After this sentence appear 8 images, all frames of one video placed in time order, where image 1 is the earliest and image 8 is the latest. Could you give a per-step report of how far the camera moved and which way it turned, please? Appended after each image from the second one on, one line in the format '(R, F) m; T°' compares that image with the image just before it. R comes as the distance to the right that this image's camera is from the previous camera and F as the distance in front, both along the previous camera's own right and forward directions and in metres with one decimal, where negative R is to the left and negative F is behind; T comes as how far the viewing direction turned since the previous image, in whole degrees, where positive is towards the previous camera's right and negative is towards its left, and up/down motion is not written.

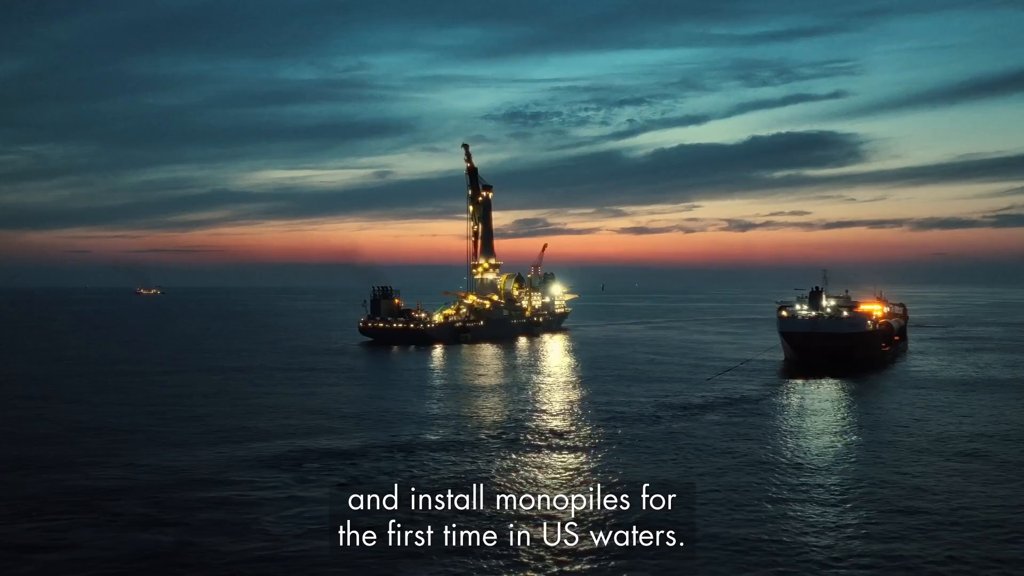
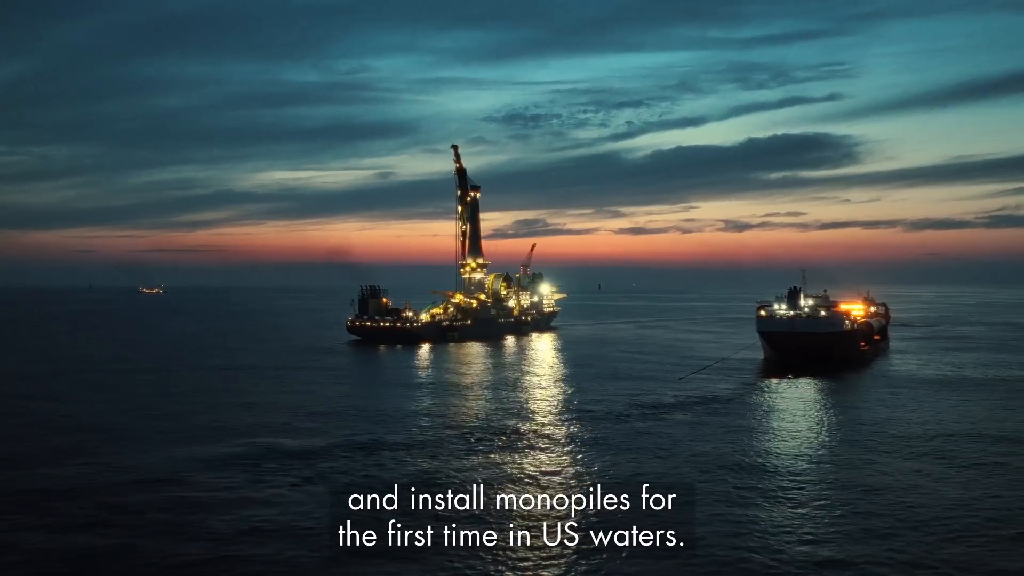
(+1.2, +0.1) m; +1°
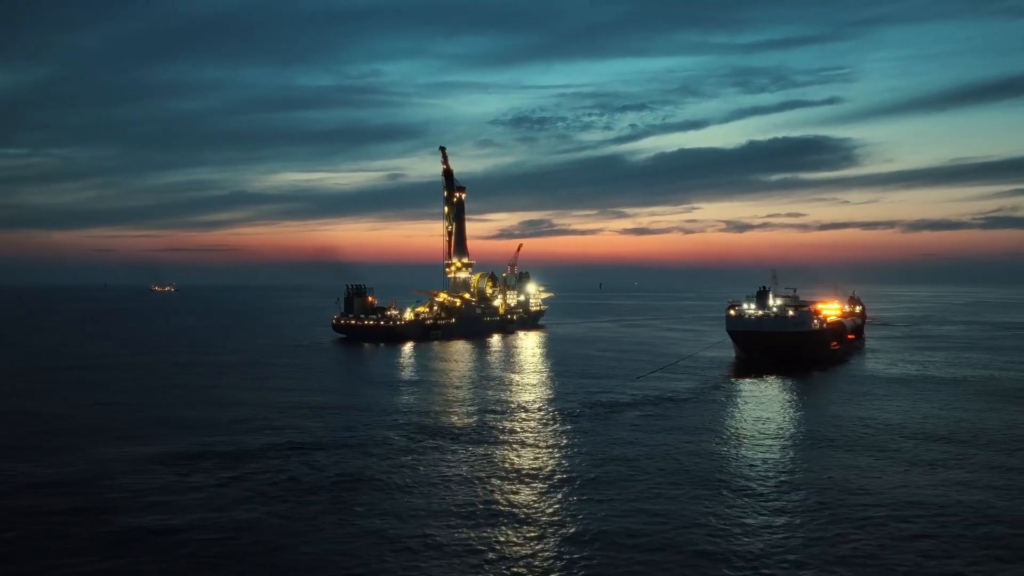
(+2.1, +0.1) m; +1°
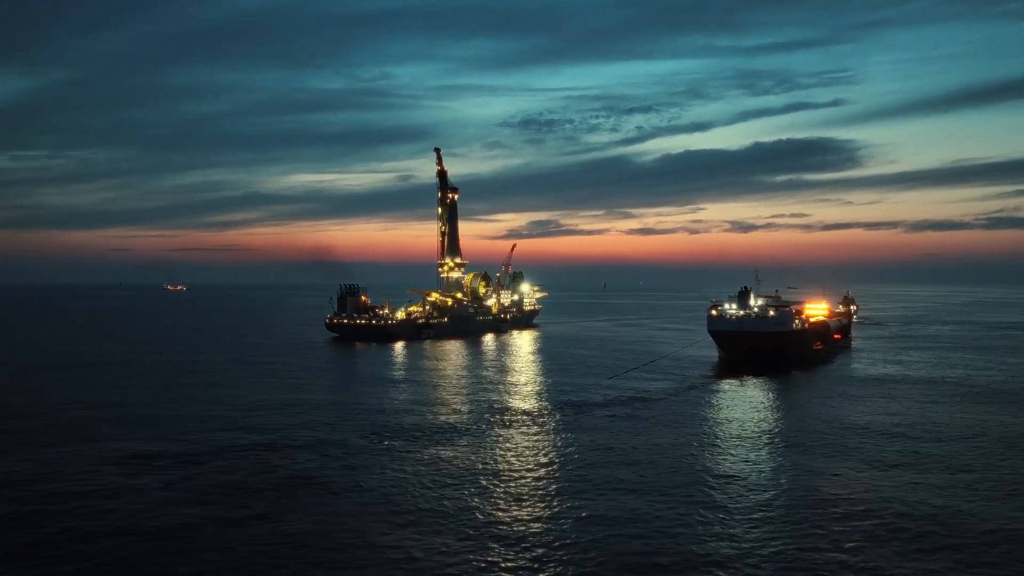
(+1.6, +0.1) m; 0°
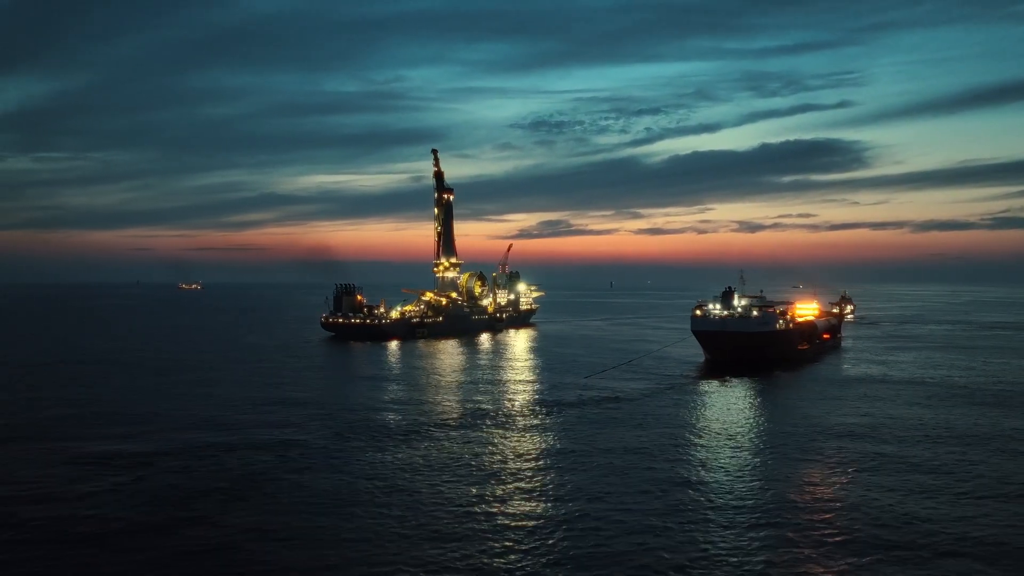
(+1.6, -0.1) m; 0°
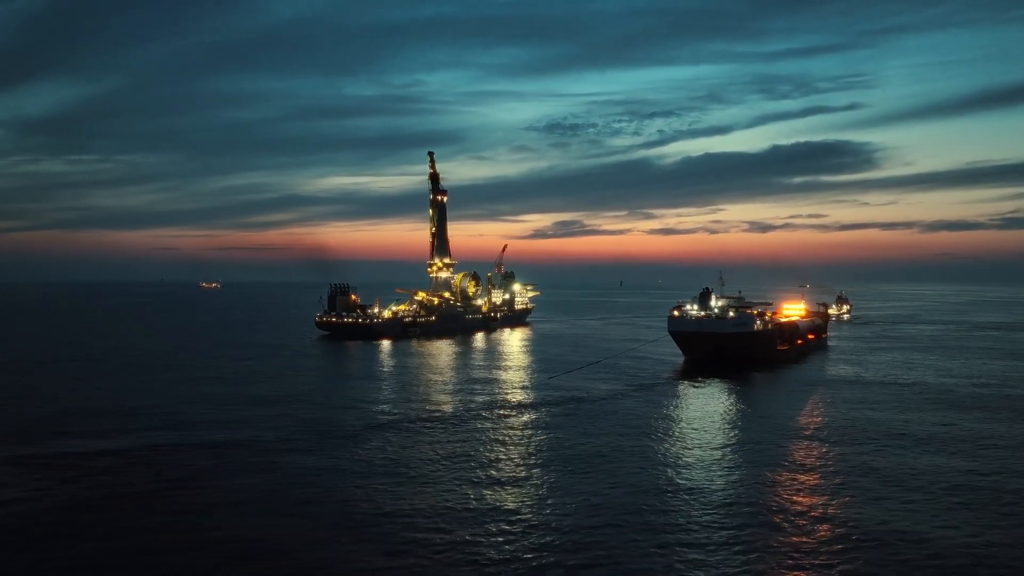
(+2.2, -0.1) m; 0°
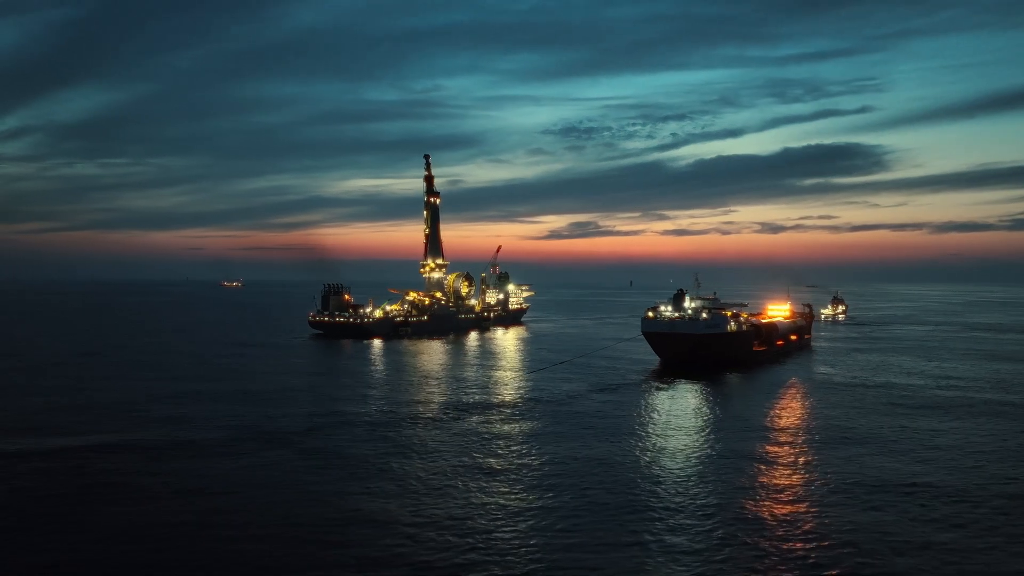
(+2.6, +0.1) m; 0°
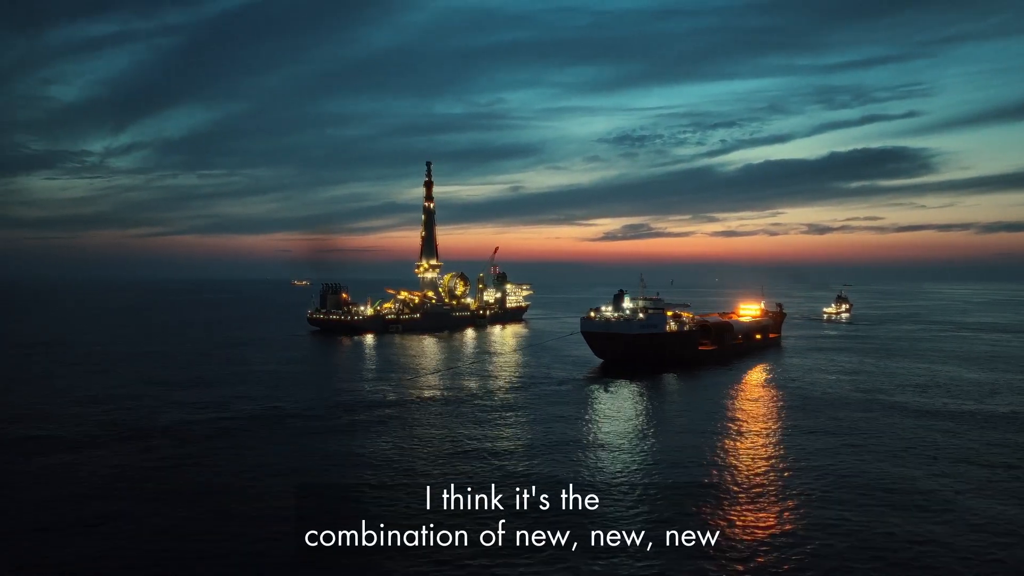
(+7.4, -0.6) m; -1°
